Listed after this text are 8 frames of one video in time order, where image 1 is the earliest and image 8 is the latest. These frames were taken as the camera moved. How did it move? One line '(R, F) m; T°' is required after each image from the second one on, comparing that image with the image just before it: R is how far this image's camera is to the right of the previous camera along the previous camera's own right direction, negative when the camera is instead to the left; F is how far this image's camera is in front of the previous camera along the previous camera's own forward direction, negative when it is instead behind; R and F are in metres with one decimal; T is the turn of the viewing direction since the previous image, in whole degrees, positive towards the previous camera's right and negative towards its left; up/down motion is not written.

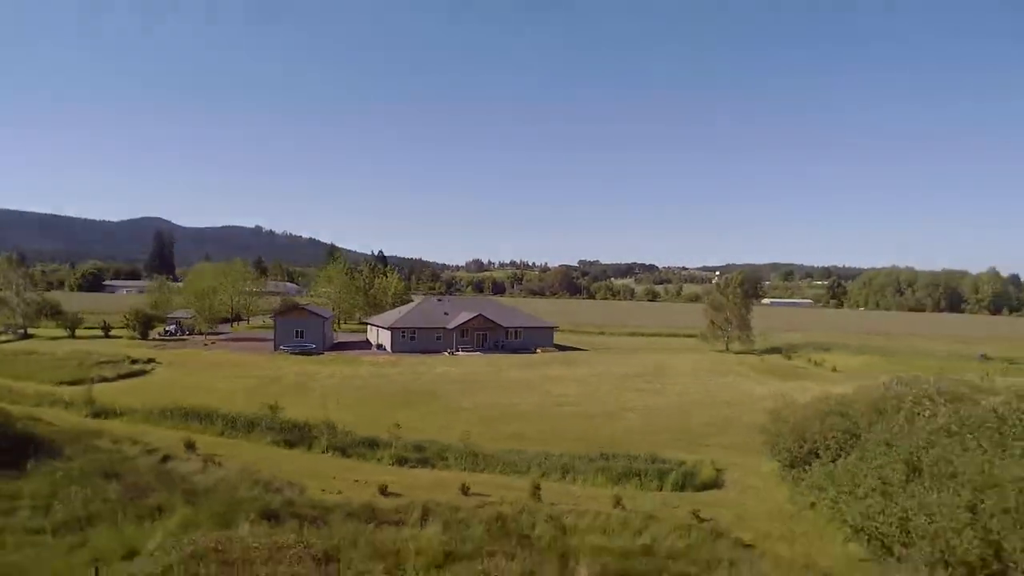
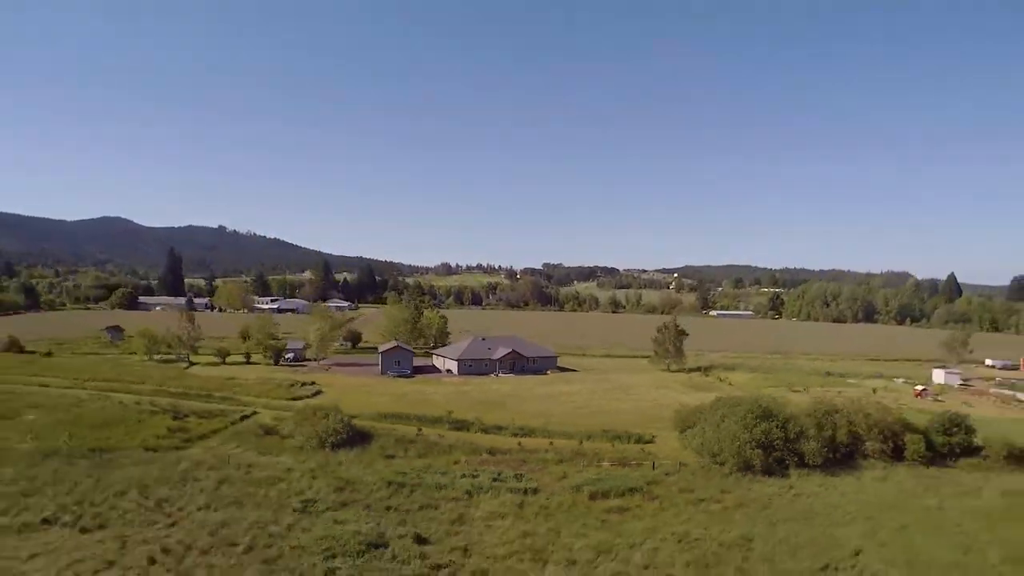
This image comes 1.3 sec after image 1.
(-1.8, -7.5) m; +3°
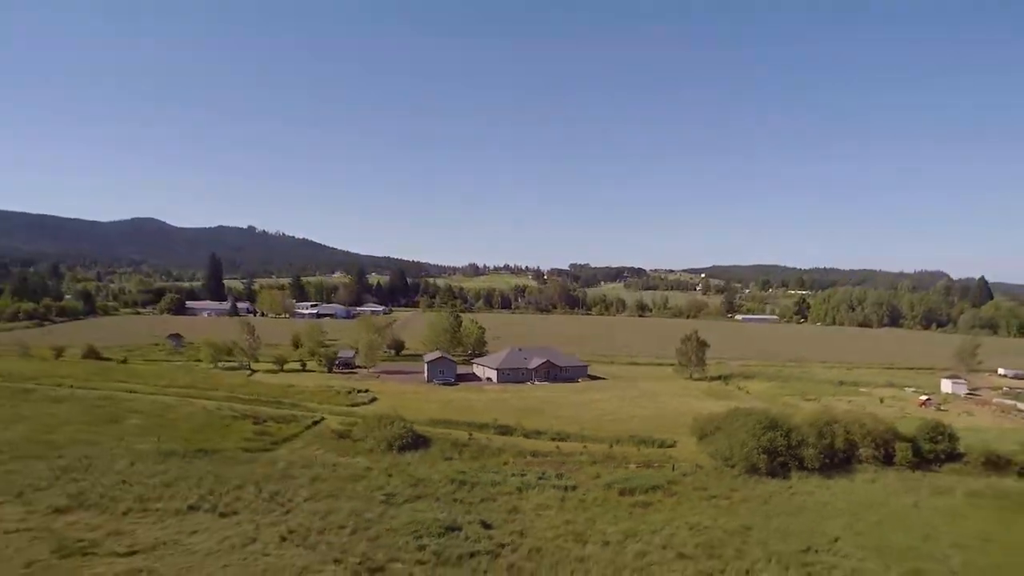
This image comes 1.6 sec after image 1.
(-0.3, -1.9) m; -2°
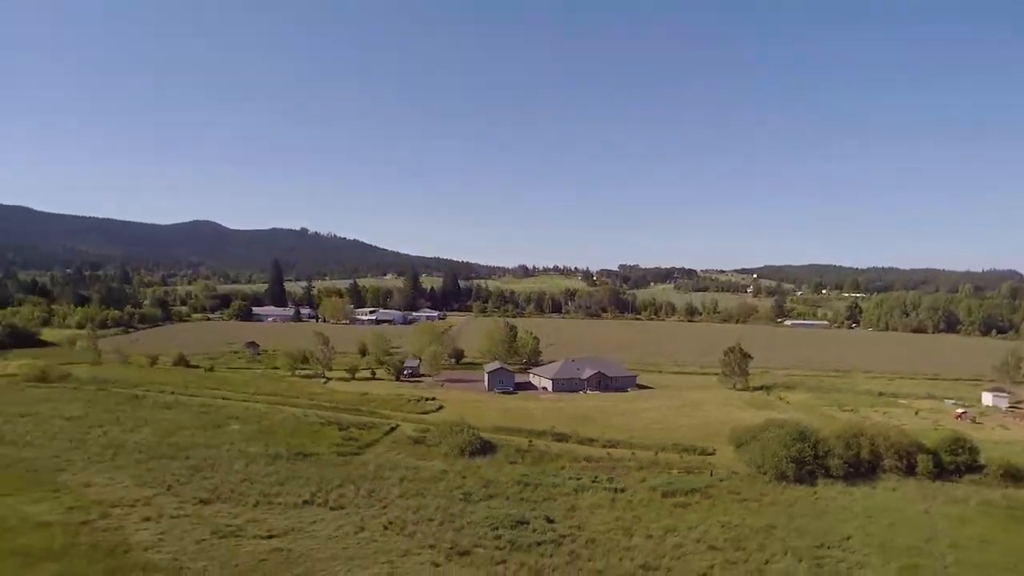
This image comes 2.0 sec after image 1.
(-0.2, -1.9) m; -4°
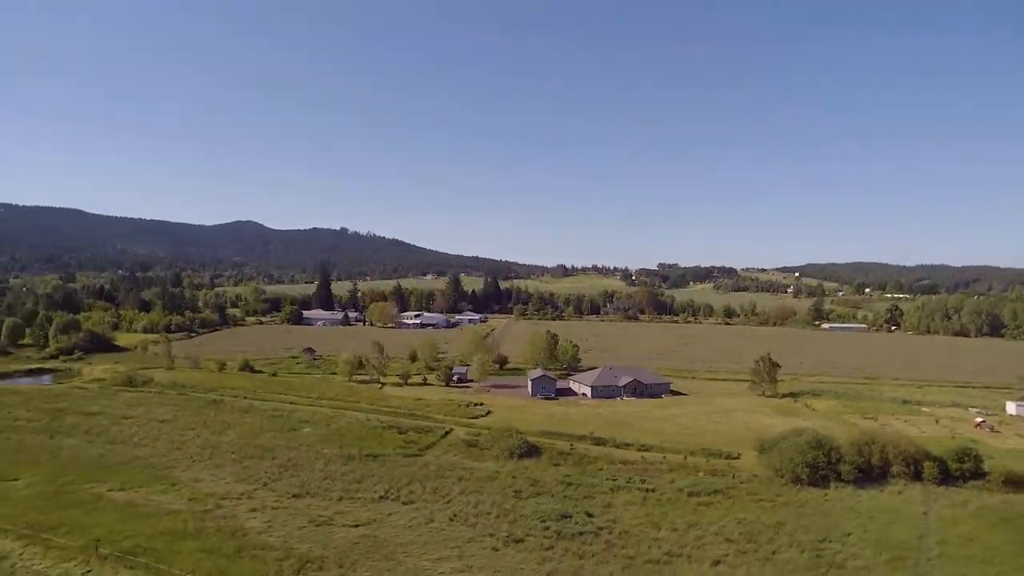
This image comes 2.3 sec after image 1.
(-0.1, -2.0) m; -3°
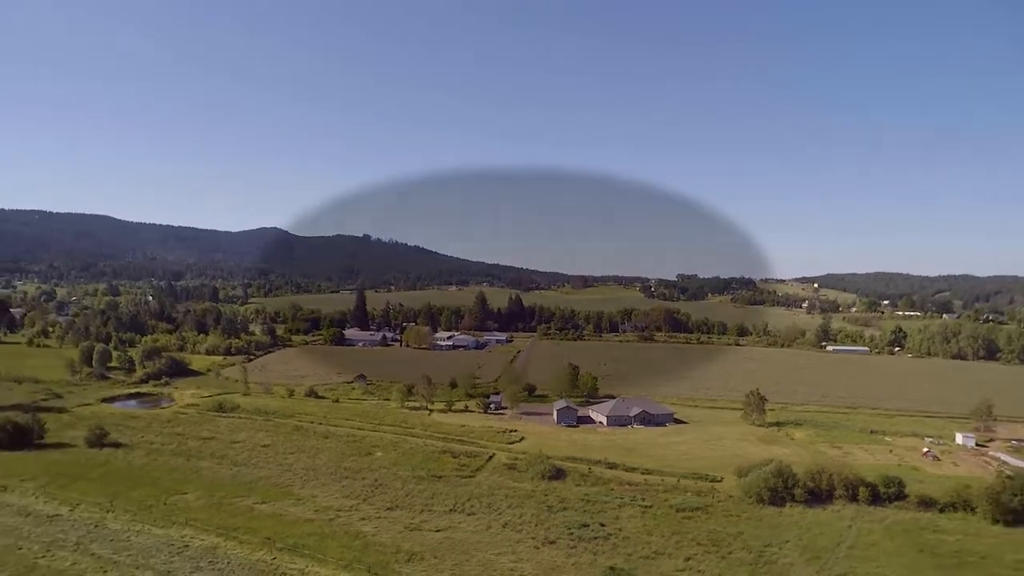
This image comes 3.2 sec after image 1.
(-0.4, -5.3) m; -2°
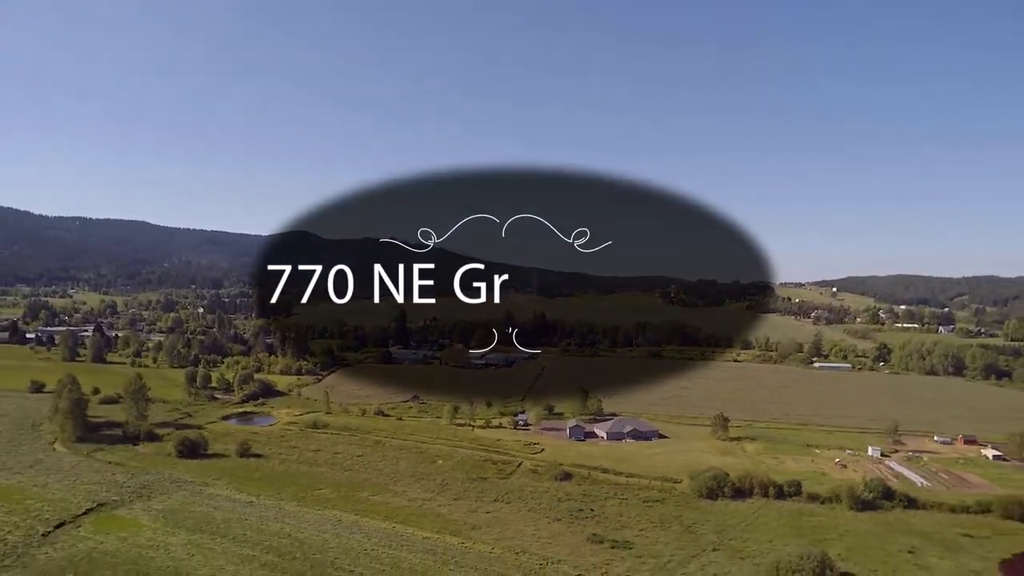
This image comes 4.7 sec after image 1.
(+0.2, -10.3) m; -2°
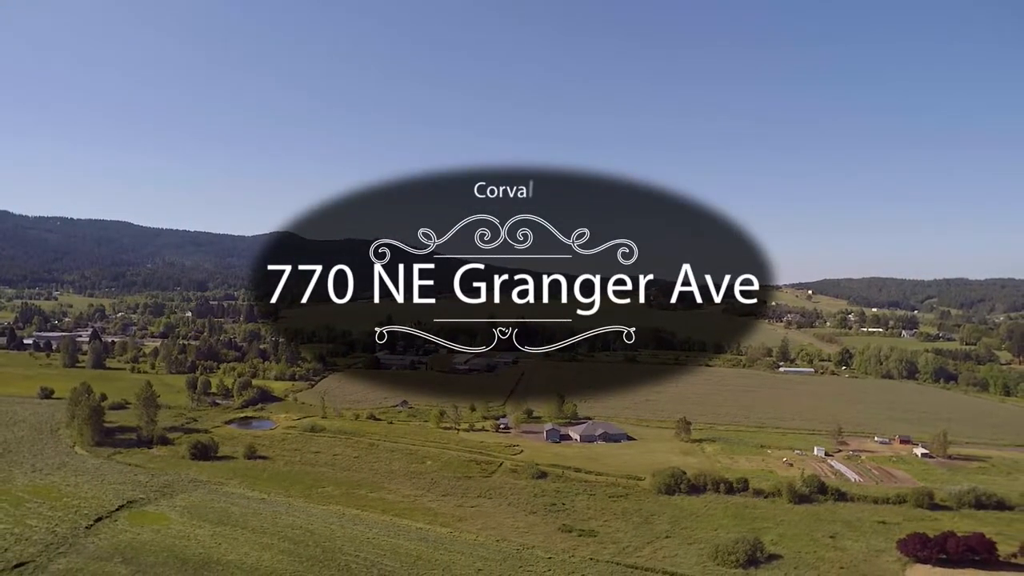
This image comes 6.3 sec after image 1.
(+0.2, -4.0) m; +1°
